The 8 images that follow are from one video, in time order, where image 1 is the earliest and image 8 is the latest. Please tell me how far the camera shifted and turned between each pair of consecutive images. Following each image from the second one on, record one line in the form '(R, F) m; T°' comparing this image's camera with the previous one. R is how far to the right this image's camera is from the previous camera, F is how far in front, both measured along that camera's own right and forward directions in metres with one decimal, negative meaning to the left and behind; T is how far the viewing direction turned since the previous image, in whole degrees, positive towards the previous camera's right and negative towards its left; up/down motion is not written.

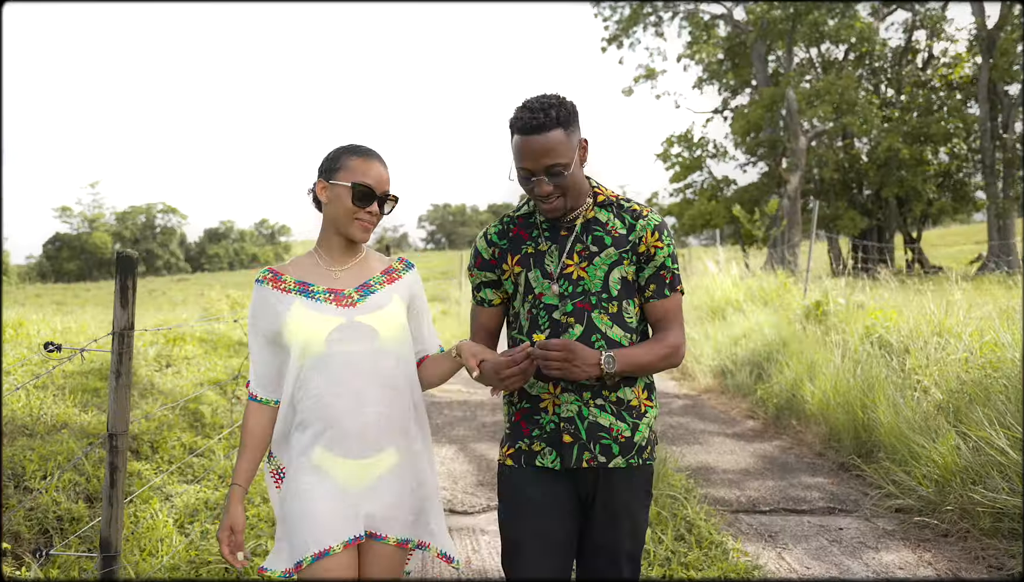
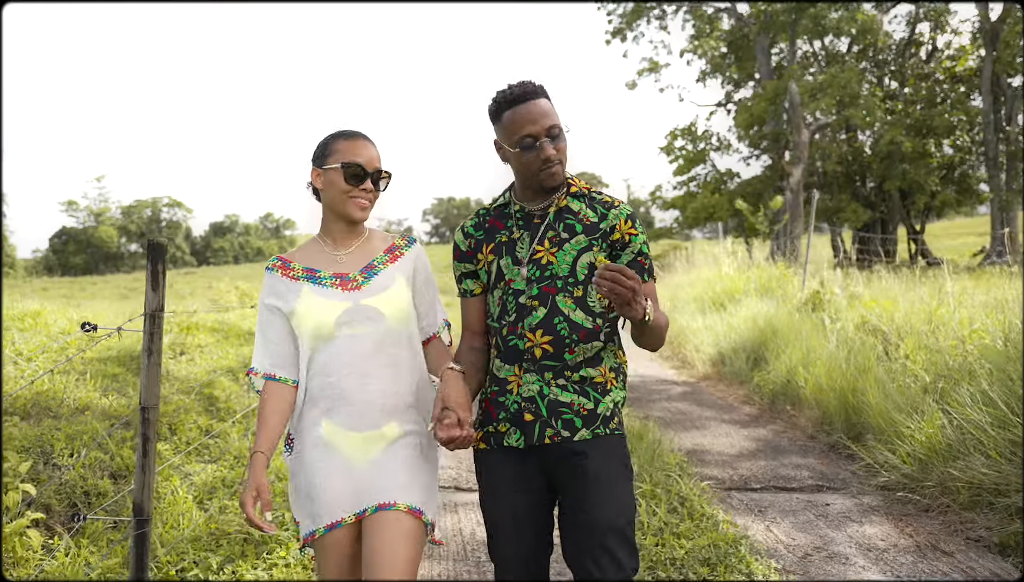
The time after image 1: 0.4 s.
(0.0, -0.2) m; 0°
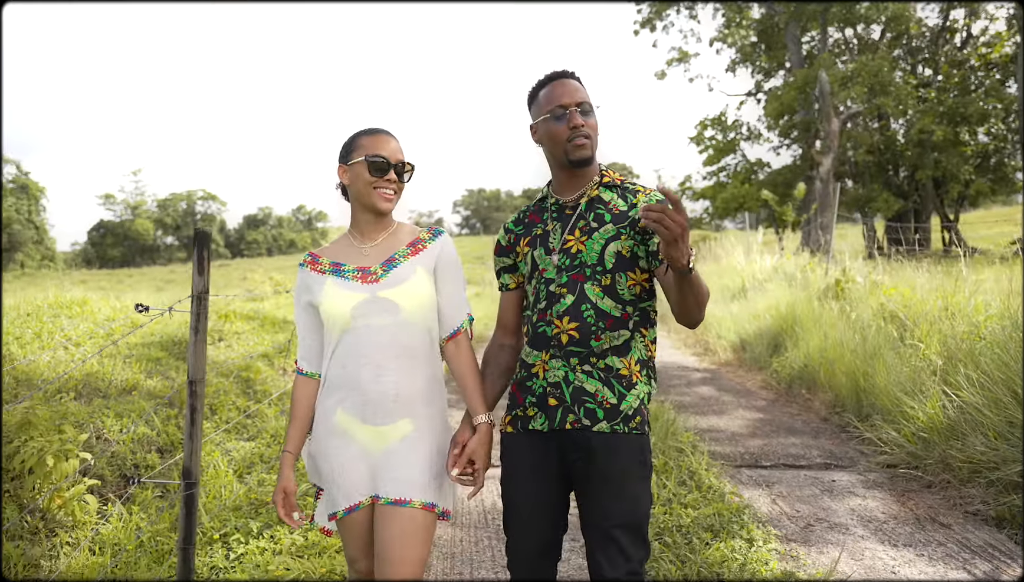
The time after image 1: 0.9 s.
(+0.1, -0.2) m; -2°
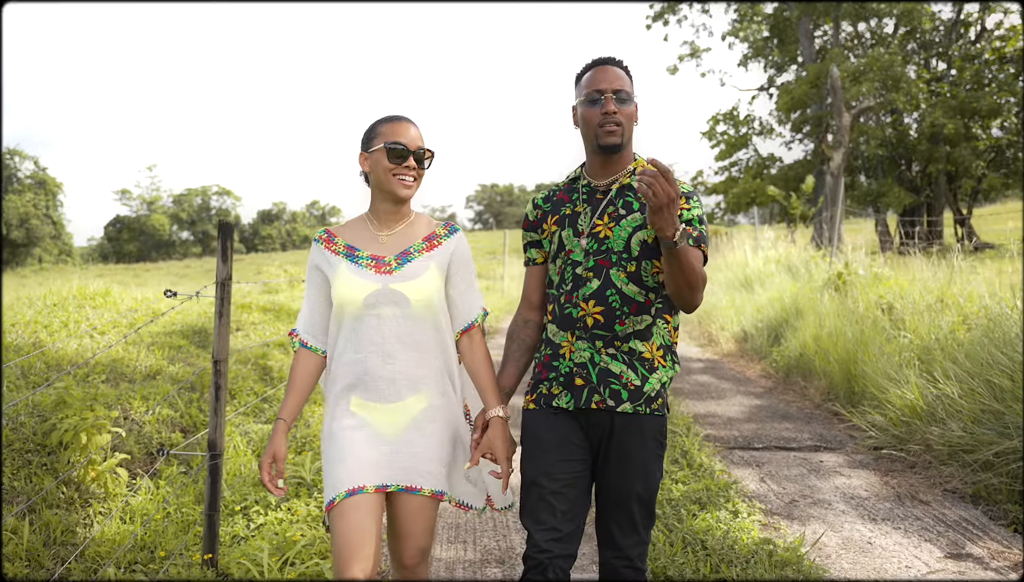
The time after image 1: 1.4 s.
(+0.1, -0.2) m; -1°
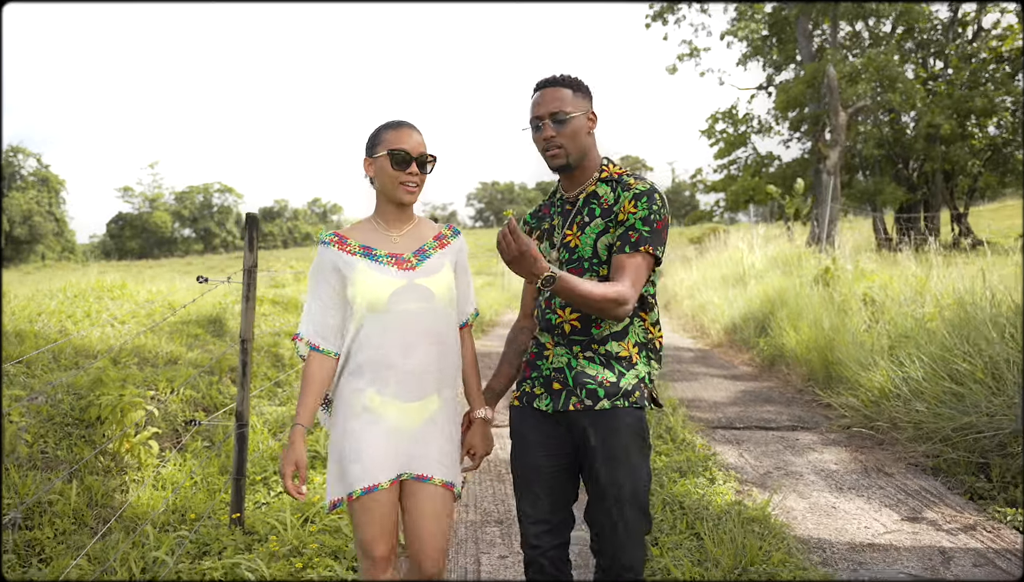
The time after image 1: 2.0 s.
(0.0, -0.4) m; 0°
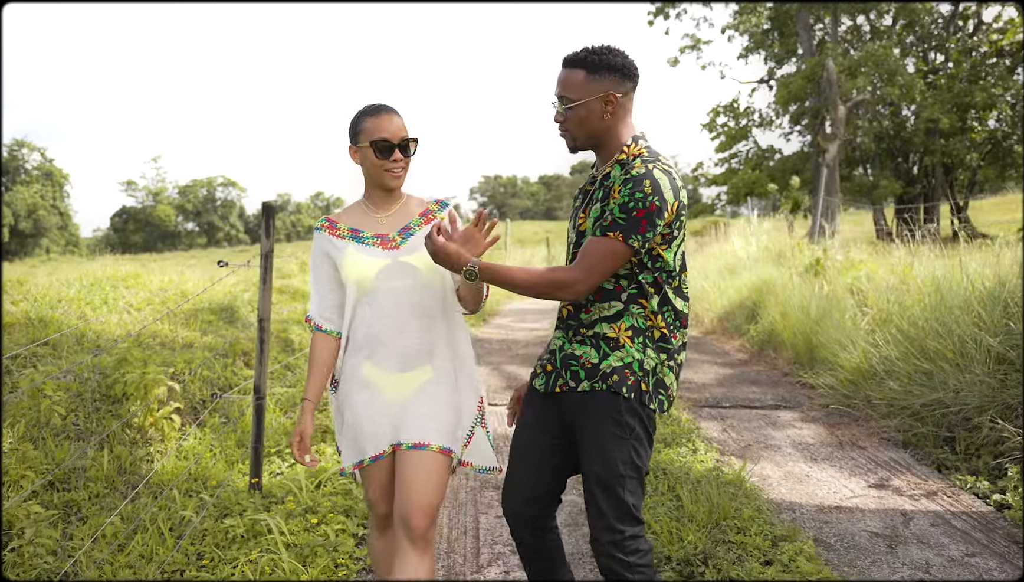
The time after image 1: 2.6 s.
(0.0, -0.3) m; 0°
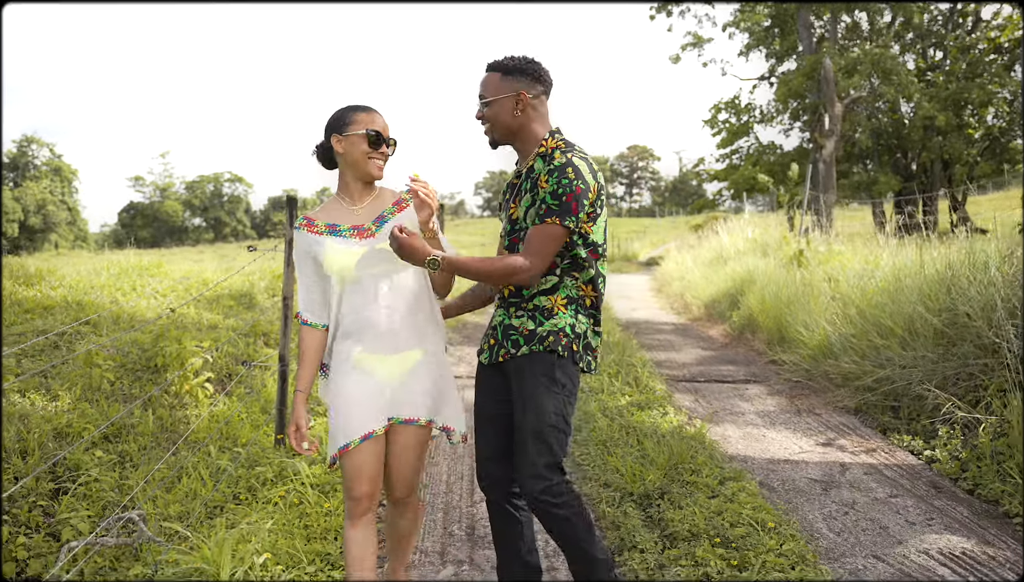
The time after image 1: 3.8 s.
(+0.1, -0.6) m; 0°
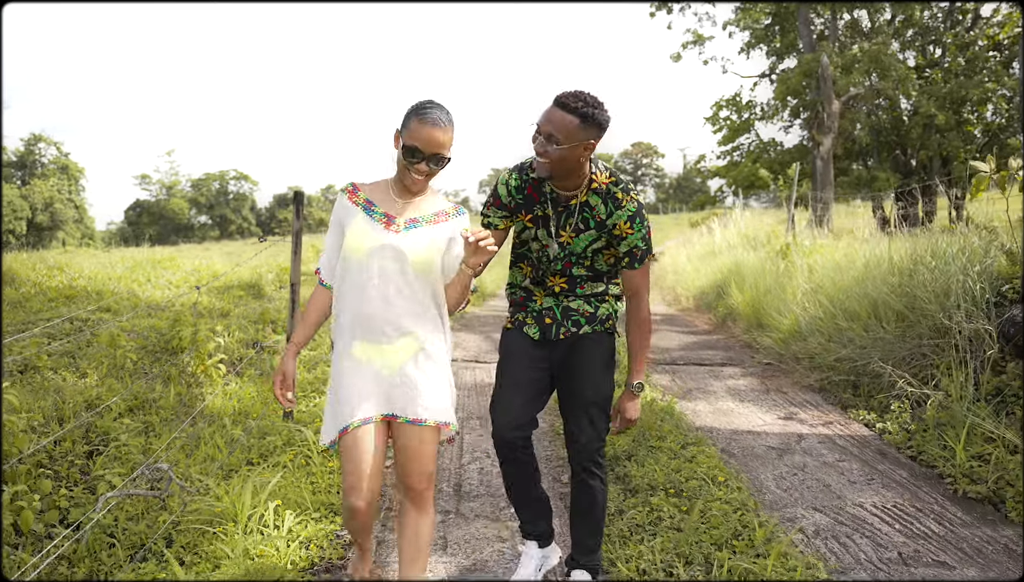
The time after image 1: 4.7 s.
(+0.1, -0.4) m; 0°
